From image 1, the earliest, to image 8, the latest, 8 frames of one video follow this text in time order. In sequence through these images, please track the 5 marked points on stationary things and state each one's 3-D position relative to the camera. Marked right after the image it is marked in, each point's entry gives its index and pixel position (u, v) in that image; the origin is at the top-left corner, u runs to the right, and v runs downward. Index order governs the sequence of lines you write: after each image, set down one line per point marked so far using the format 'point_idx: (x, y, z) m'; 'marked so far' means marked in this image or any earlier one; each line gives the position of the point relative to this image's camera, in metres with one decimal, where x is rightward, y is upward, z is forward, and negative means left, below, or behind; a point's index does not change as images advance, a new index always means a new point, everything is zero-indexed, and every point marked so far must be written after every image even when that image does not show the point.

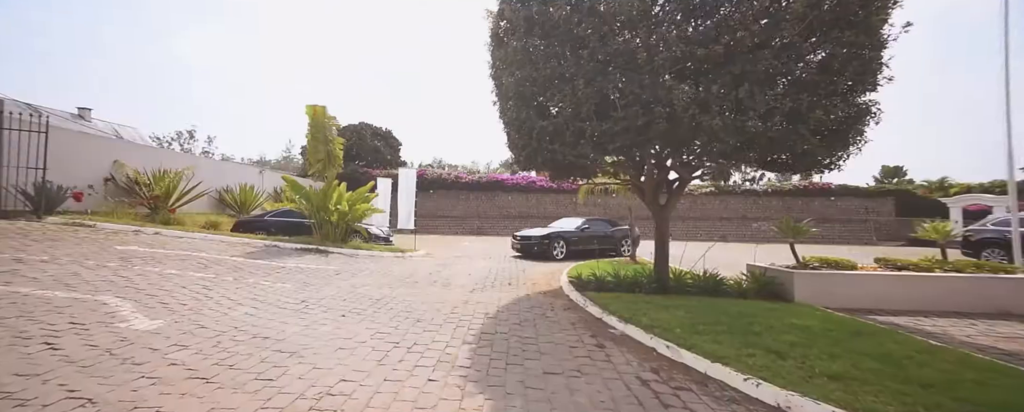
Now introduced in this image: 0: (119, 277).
0: (-7.1, -1.3, +6.9) m
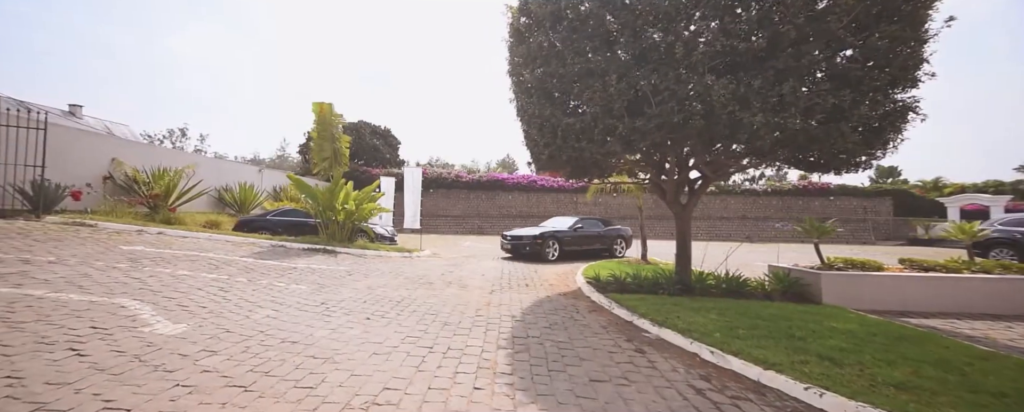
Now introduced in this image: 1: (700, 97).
0: (-6.7, -1.3, +6.7) m
1: (+2.1, +1.4, +4.4) m
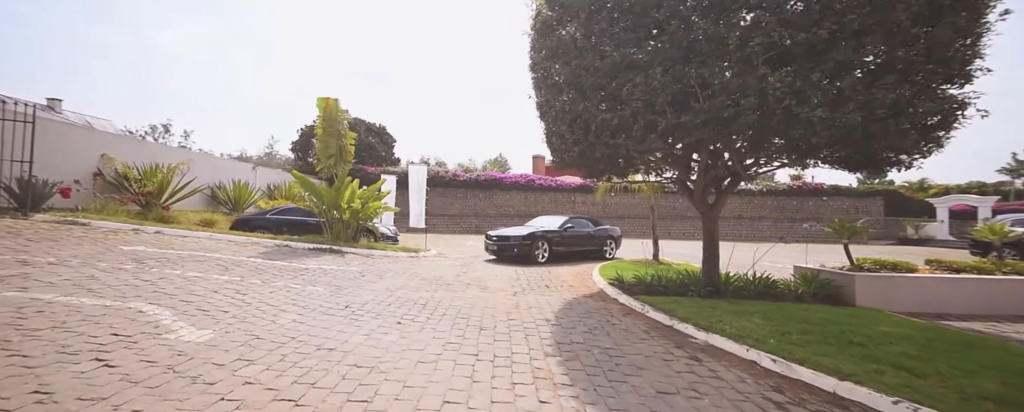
0: (-6.2, -1.3, +6.4) m
1: (+2.7, +1.3, +4.3) m
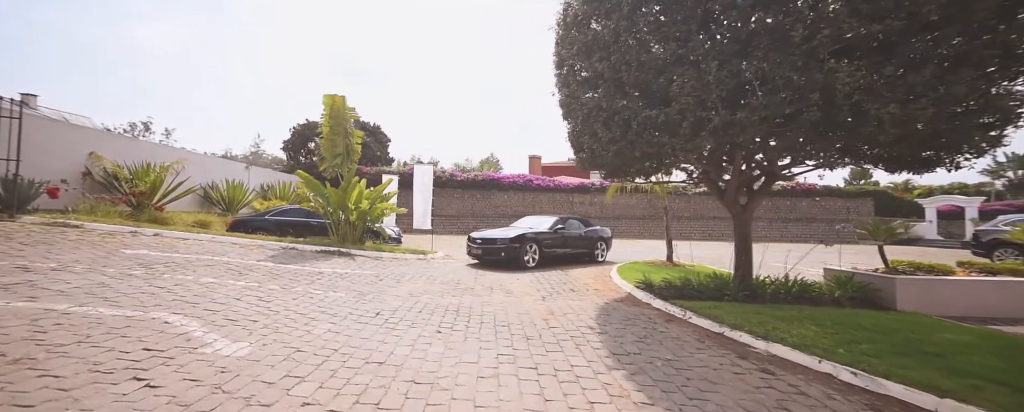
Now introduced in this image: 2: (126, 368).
0: (-5.6, -1.3, +6.1) m
1: (+3.3, +1.3, +4.1) m
2: (-3.4, -1.4, +3.4) m
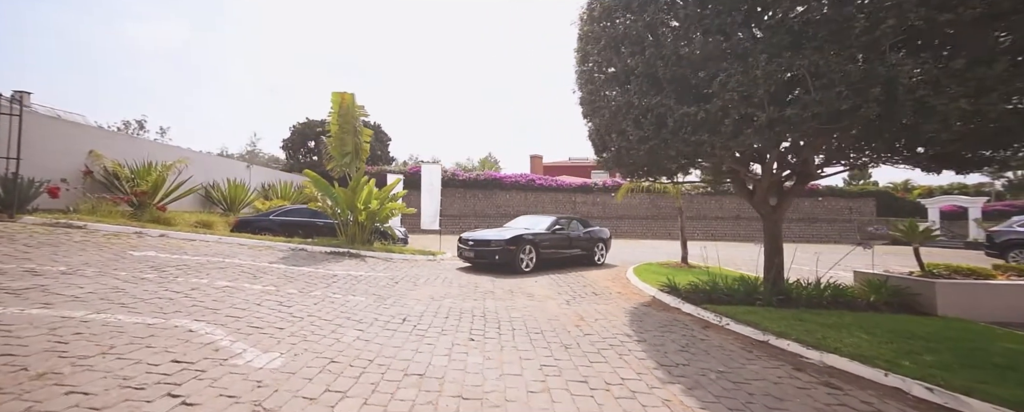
0: (-5.2, -1.3, +5.8) m
1: (+3.8, +1.3, +3.9) m
2: (-2.9, -1.5, +3.1) m
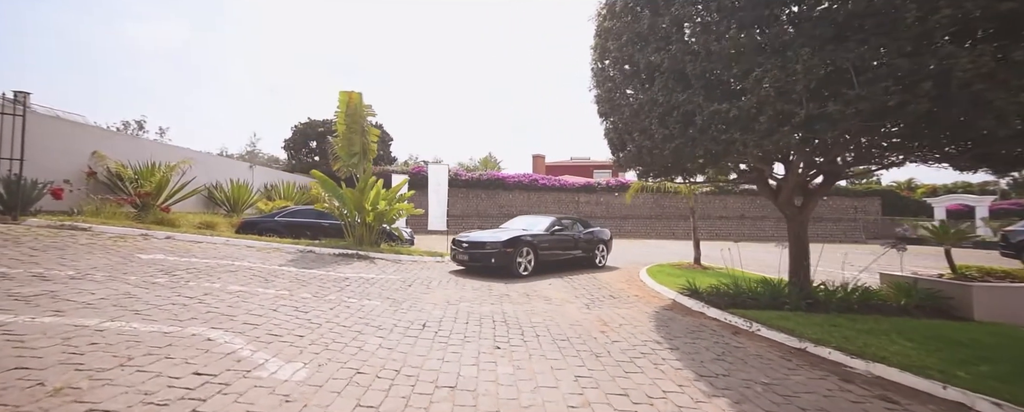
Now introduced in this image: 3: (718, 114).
0: (-4.8, -1.4, +5.7) m
1: (+4.1, +1.2, +3.8) m
2: (-2.6, -1.5, +3.0) m
3: (+2.8, +1.2, +5.1) m
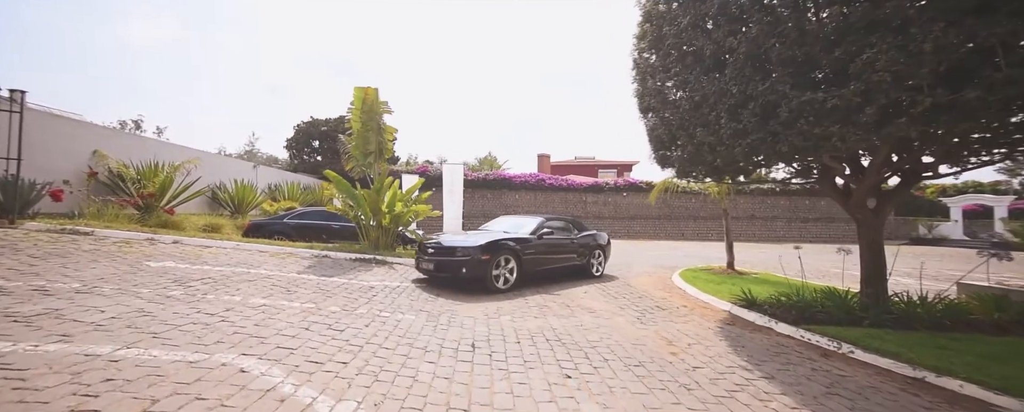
0: (-4.0, -1.5, +5.1) m
1: (+4.9, +1.1, +3.2) m
2: (-1.8, -1.6, +2.4) m
3: (+3.5, +1.1, +4.5) m
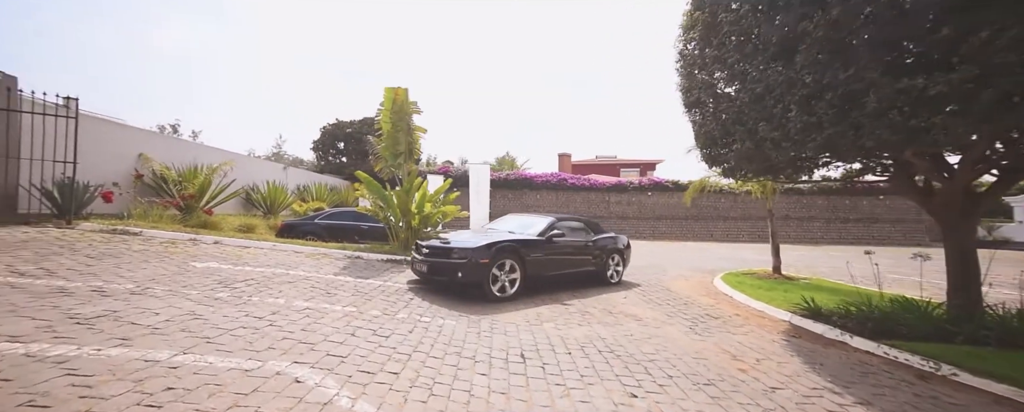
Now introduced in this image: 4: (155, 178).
0: (-3.4, -1.5, +5.0) m
1: (+5.4, +1.1, +2.7) m
2: (-1.3, -1.6, +2.2) m
3: (+4.2, +1.1, +4.1) m
4: (-12.9, +1.0, +14.0) m
